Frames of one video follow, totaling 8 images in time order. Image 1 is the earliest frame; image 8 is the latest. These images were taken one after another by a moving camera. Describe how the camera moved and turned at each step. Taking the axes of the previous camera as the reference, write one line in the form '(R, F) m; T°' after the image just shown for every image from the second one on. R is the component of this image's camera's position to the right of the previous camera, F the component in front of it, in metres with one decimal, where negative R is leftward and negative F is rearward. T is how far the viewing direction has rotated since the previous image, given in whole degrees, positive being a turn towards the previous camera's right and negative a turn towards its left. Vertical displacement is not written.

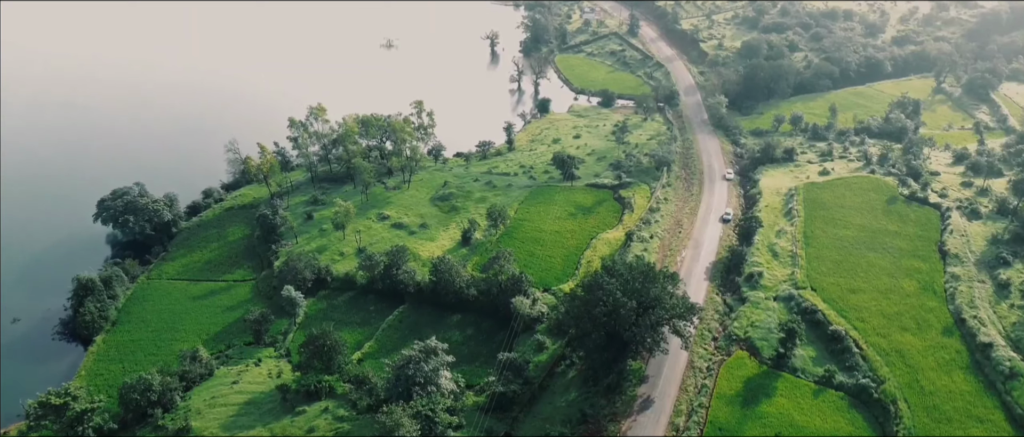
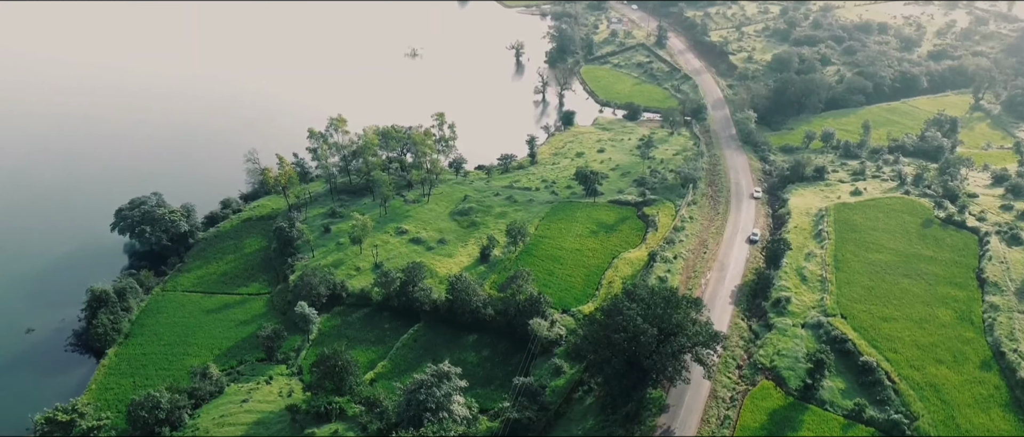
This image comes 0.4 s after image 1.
(+0.4, +1.4) m; -2°
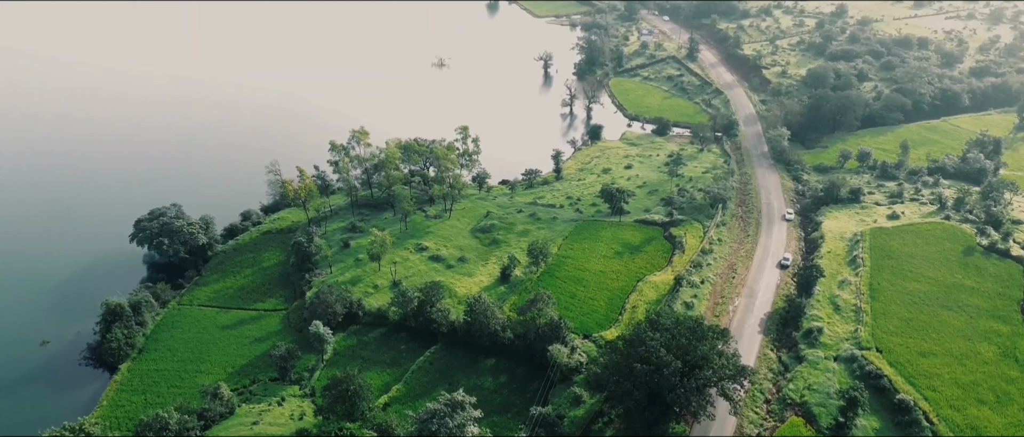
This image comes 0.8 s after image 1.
(+0.4, +1.6) m; -2°
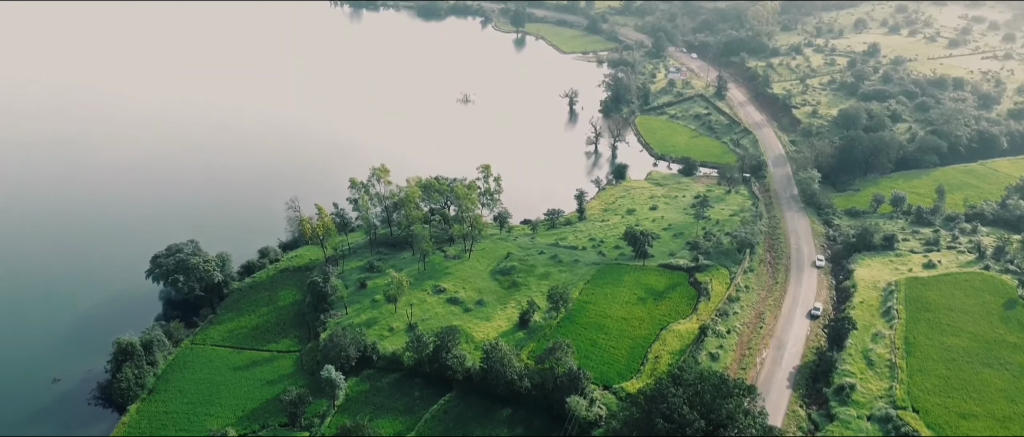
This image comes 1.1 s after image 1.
(+0.4, +1.4) m; -2°
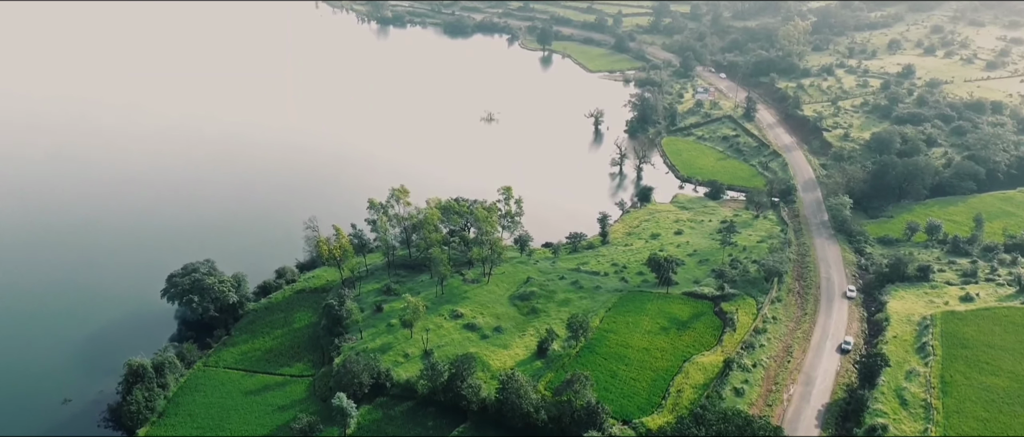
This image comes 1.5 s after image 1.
(+0.5, +1.4) m; -2°
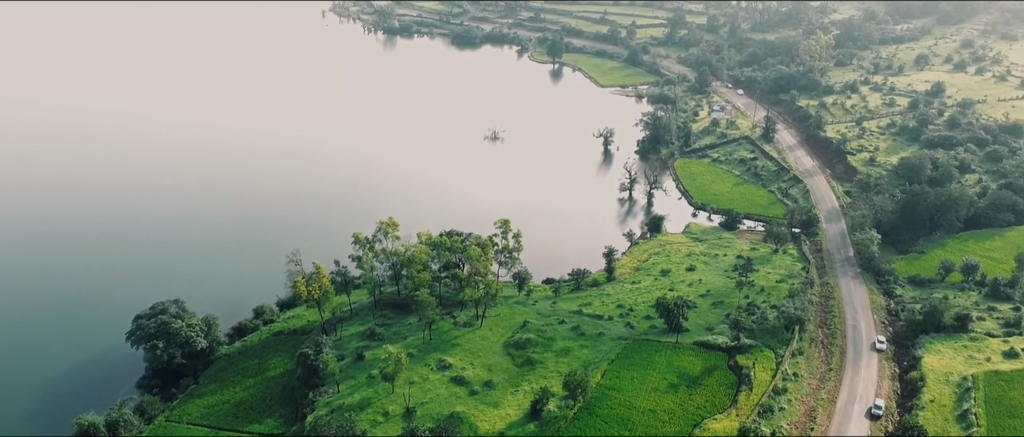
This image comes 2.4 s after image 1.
(+1.4, +5.3) m; -1°
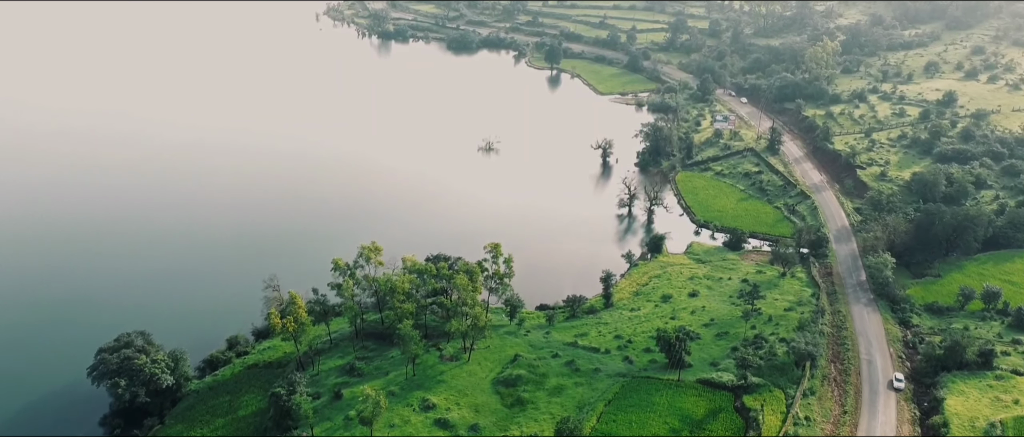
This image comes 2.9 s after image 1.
(+0.7, +4.0) m; 0°
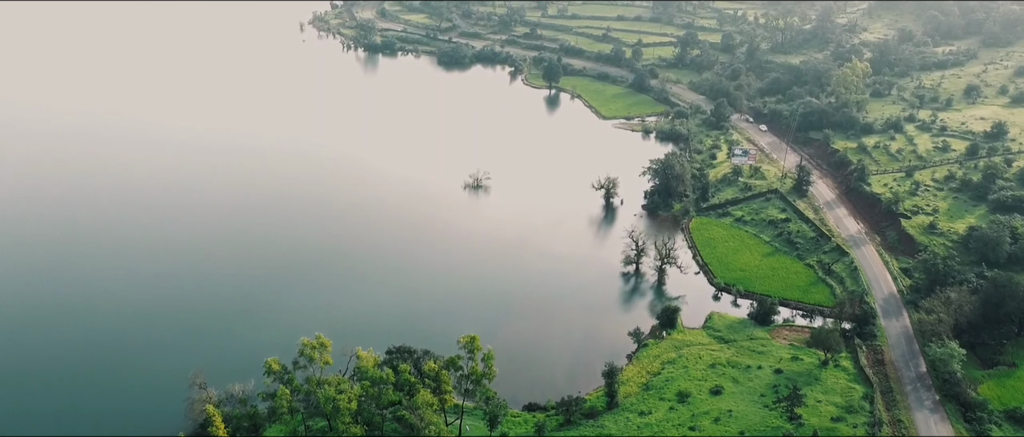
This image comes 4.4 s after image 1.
(+1.3, +11.9) m; 0°
